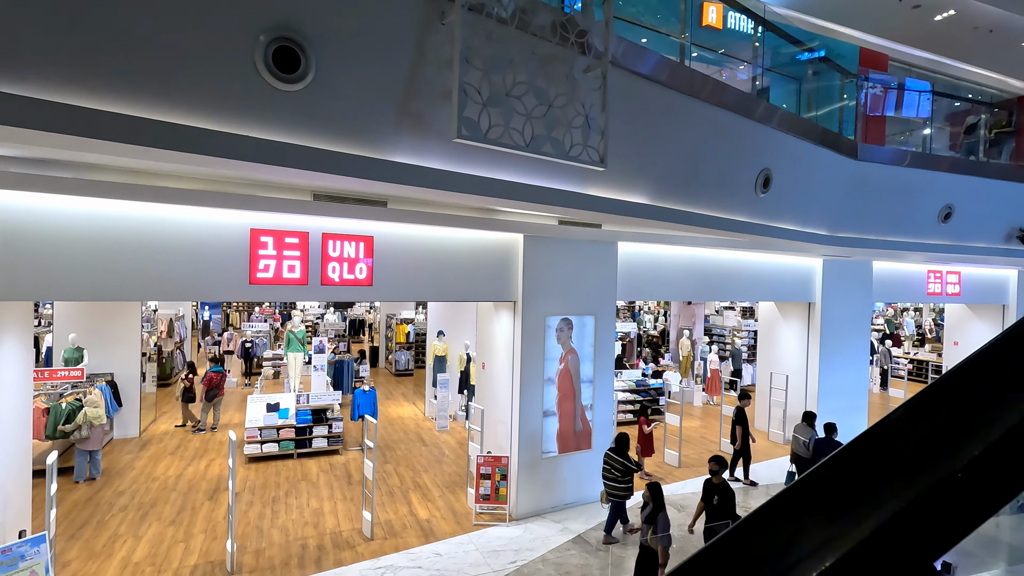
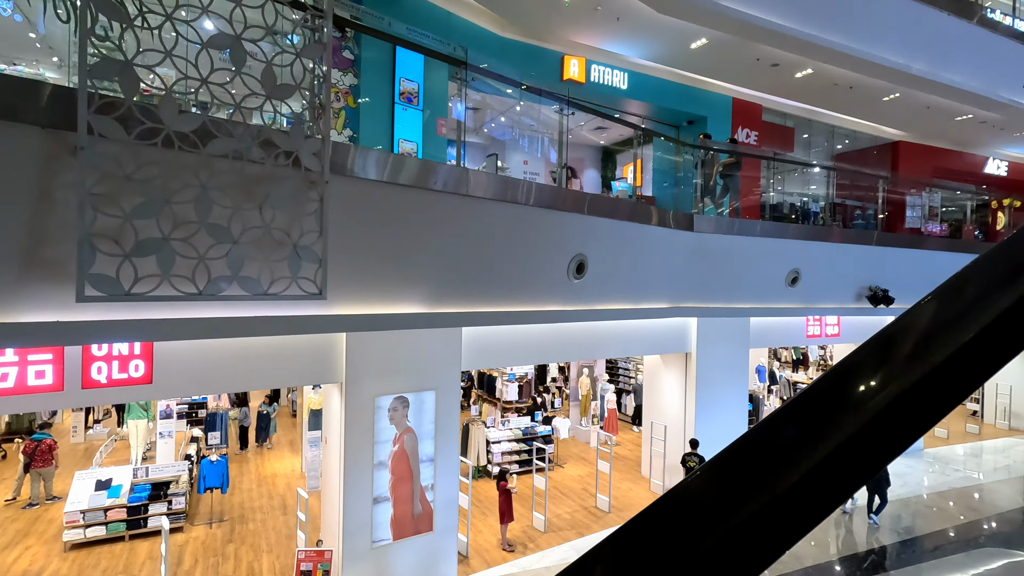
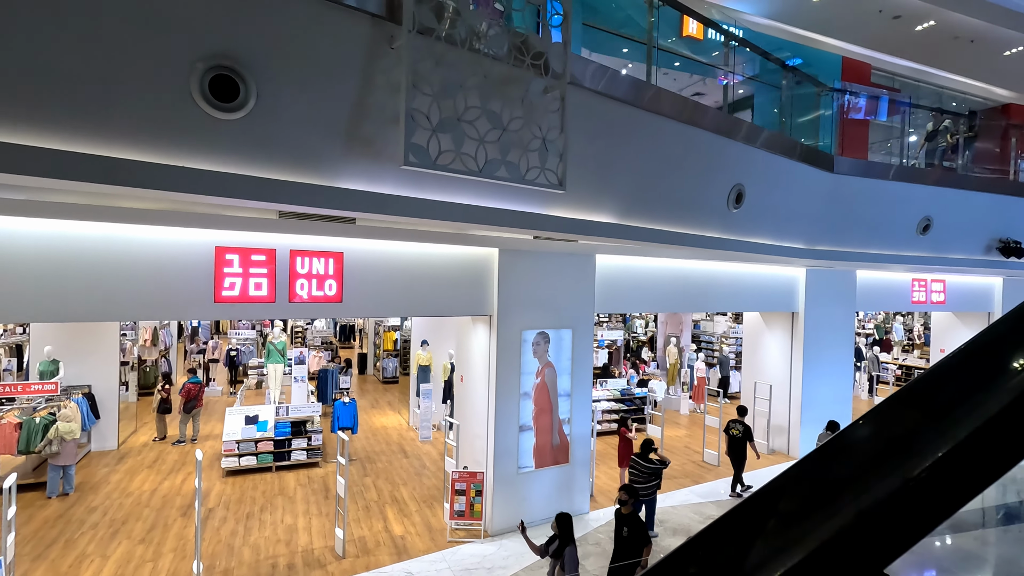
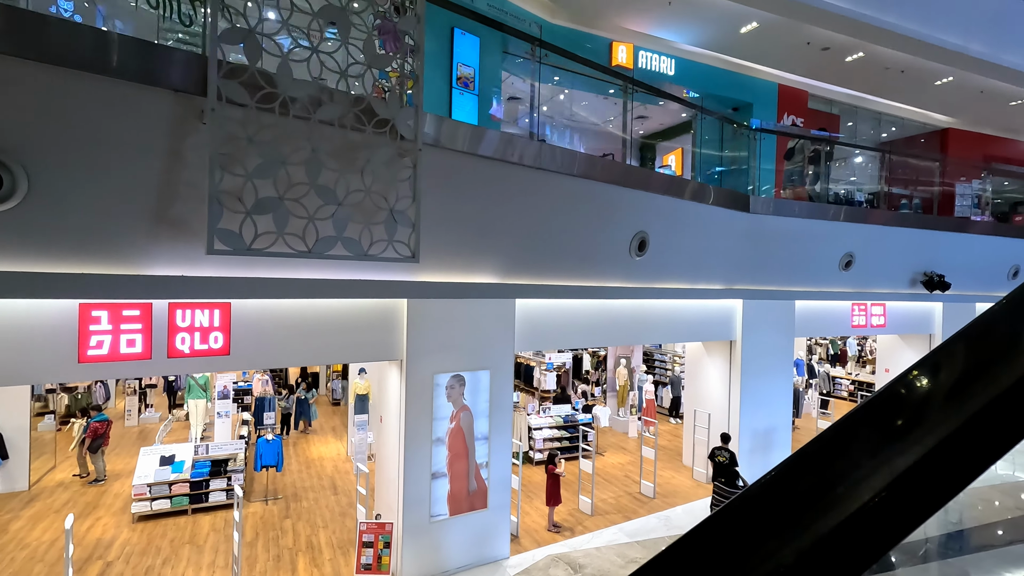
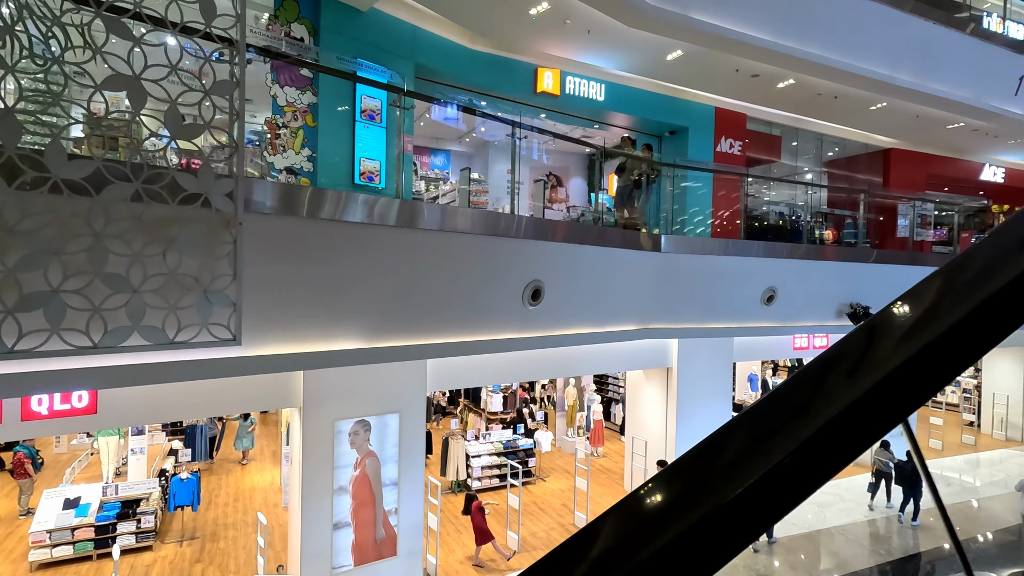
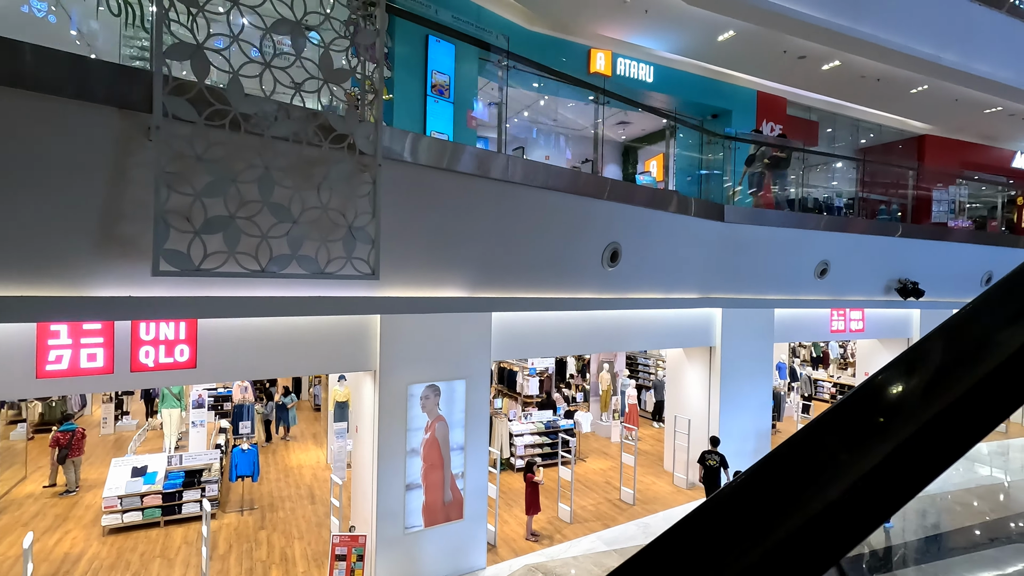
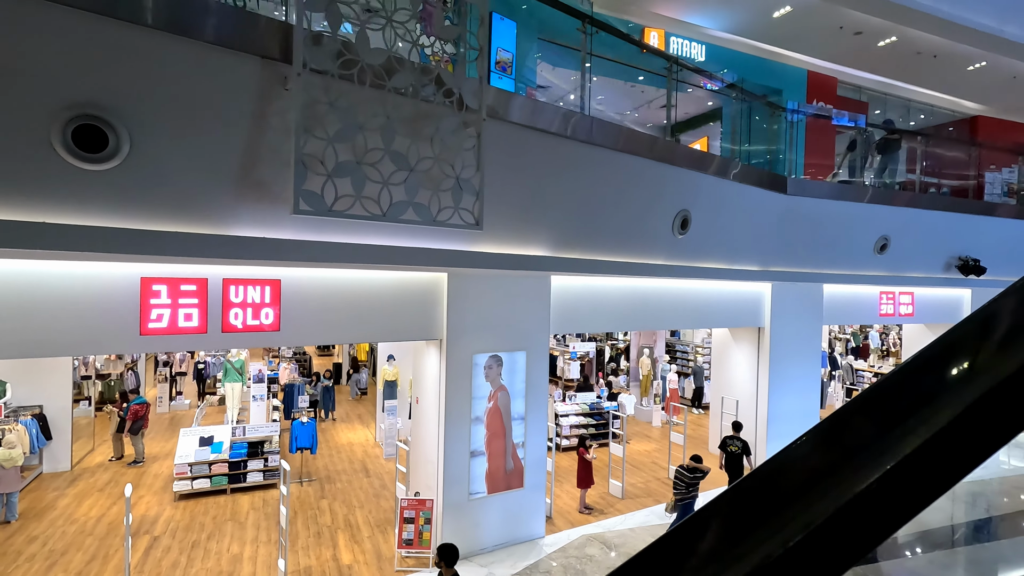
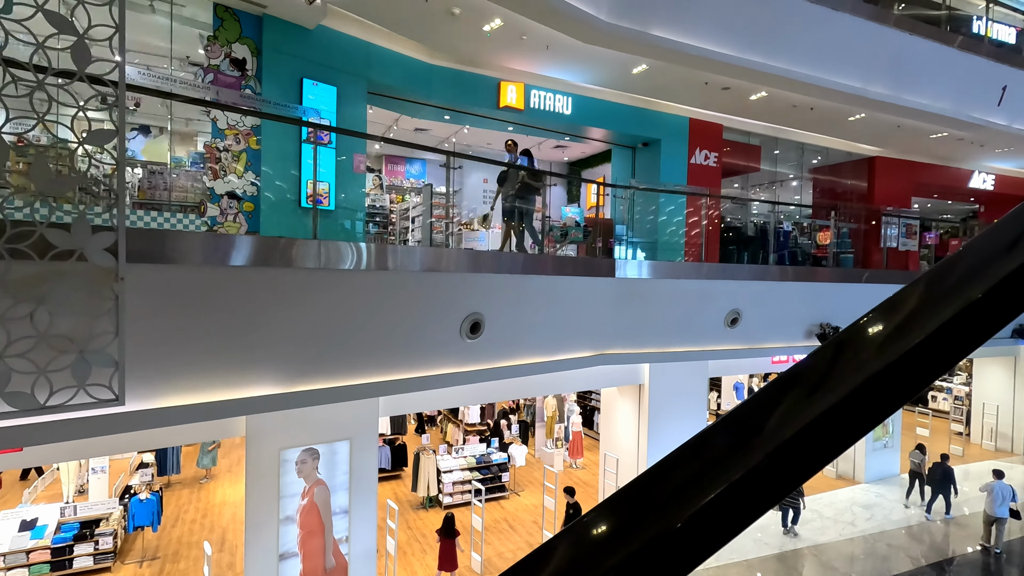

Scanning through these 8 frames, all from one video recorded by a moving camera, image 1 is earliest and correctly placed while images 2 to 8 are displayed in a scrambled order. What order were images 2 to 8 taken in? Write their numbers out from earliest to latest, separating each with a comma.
3, 7, 4, 6, 2, 5, 8
